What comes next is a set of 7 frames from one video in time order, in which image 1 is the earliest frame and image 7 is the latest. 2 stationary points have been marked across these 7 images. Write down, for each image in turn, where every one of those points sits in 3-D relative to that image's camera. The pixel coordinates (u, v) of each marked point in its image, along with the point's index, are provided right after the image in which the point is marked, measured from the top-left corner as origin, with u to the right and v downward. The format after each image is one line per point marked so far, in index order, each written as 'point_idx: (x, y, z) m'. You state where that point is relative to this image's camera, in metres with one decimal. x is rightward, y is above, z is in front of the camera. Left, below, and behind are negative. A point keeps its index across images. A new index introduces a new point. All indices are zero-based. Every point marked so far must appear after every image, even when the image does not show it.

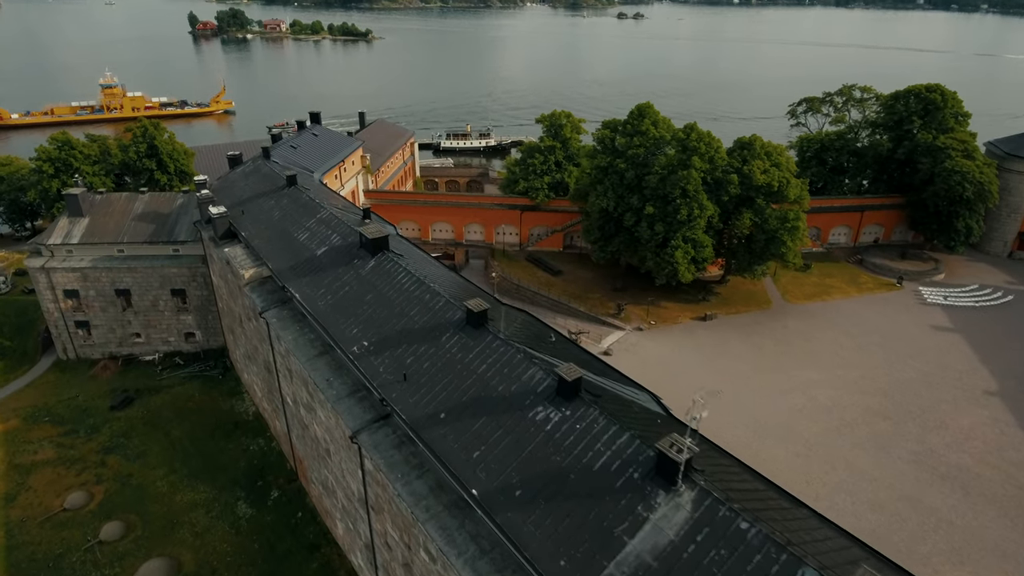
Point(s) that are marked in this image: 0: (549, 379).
0: (+1.0, -2.5, +15.9) m
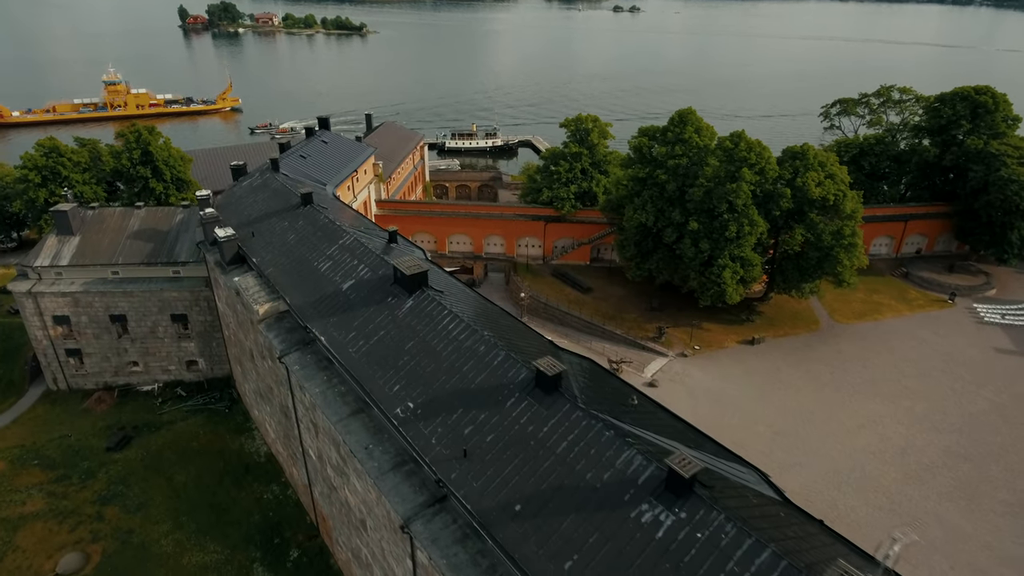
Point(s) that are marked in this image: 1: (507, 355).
0: (+3.1, -4.0, +13.0) m
1: (-0.1, -1.9, +16.6) m
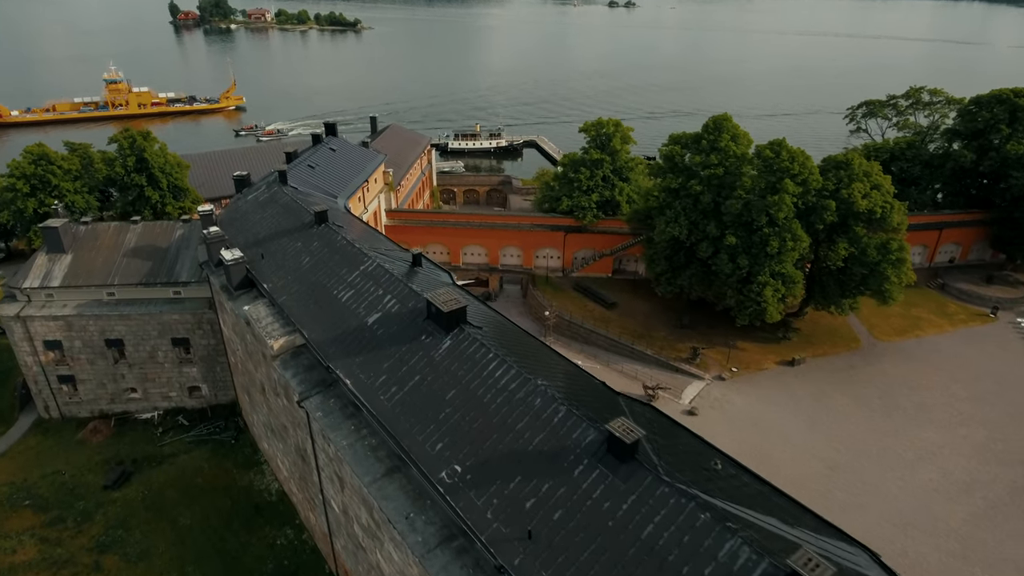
0: (+4.7, -5.2, +10.9) m
1: (+1.4, -3.1, +14.5) m
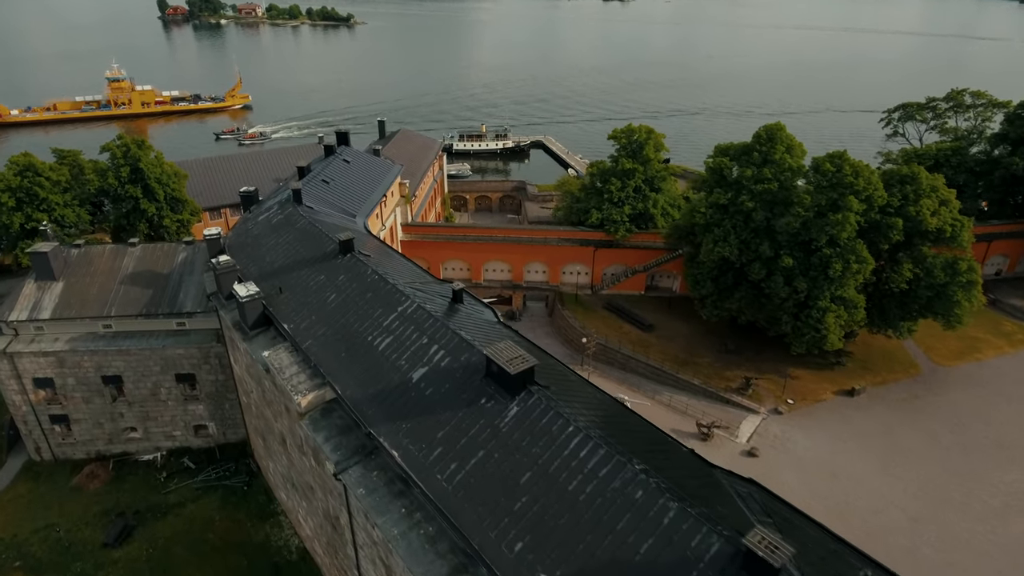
0: (+6.9, -6.7, +8.4) m
1: (+3.5, -4.6, +11.9) m
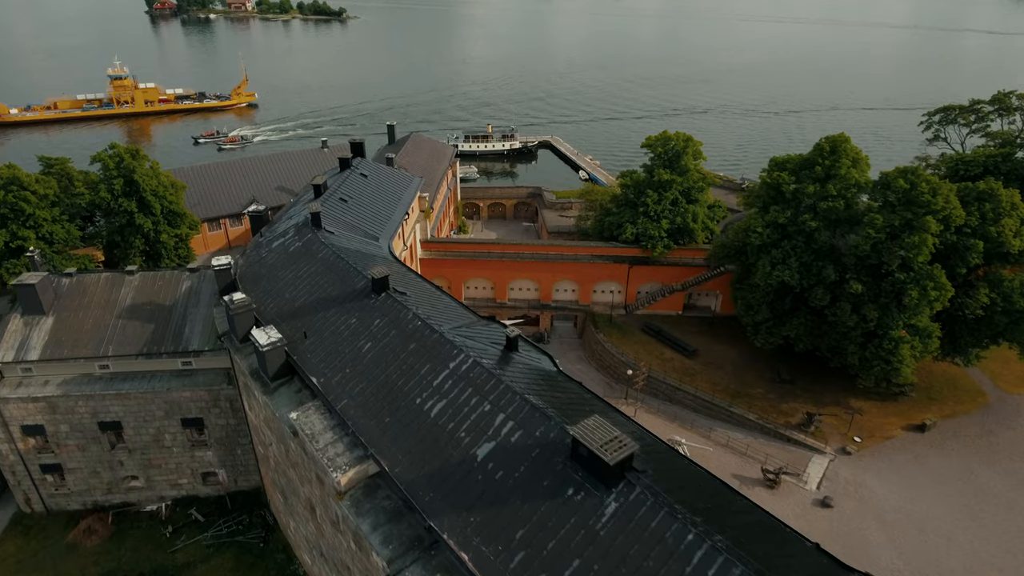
0: (+9.1, -8.2, +5.8) m
1: (+5.6, -6.1, +9.3) m
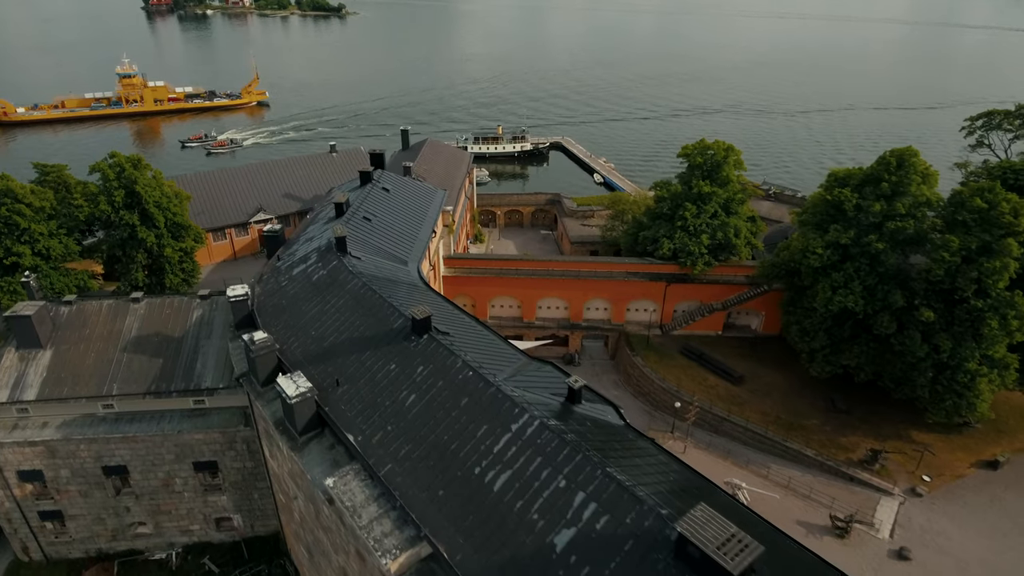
0: (+10.9, -9.5, +3.7) m
1: (+7.4, -7.4, +7.2) m
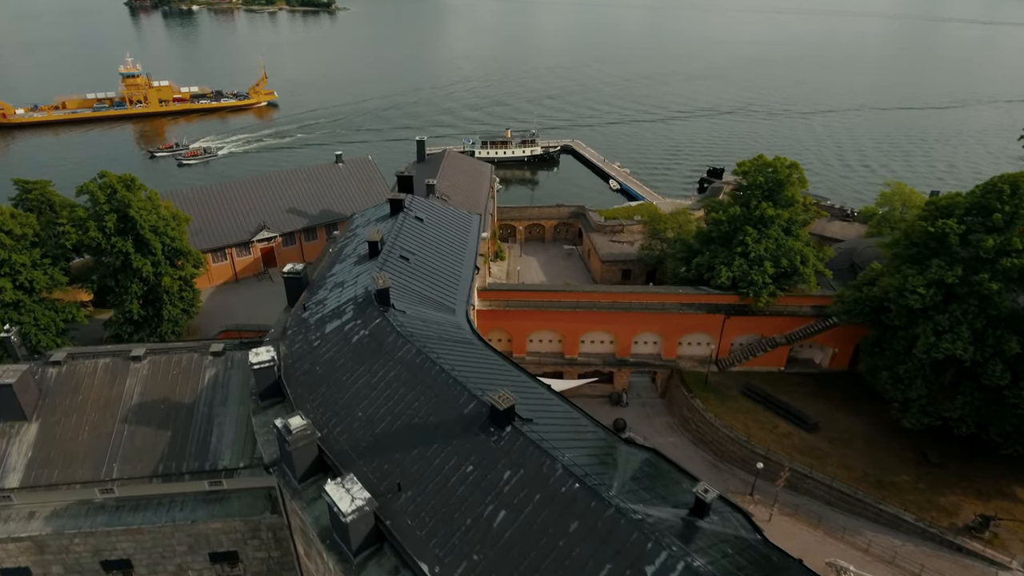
0: (+13.7, -11.4, +0.7) m
1: (+10.2, -9.3, +4.1) m
